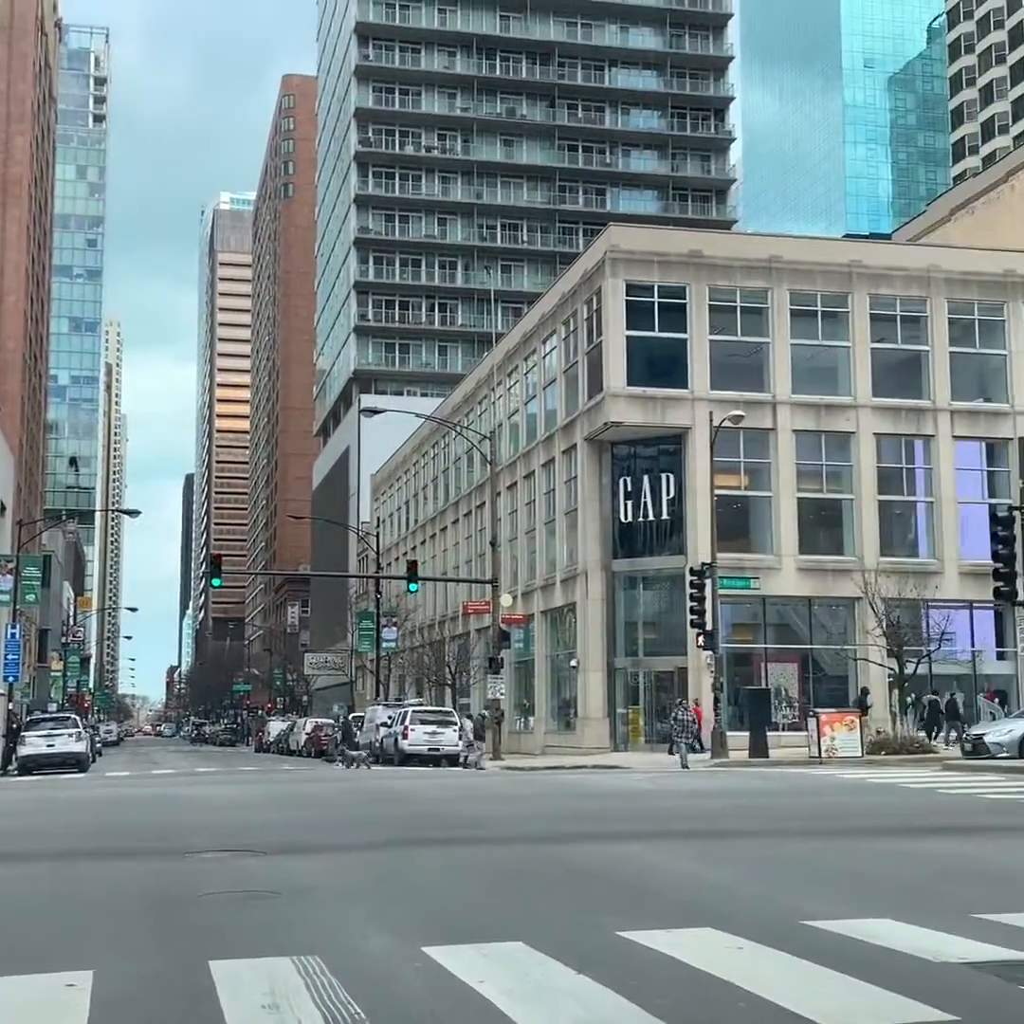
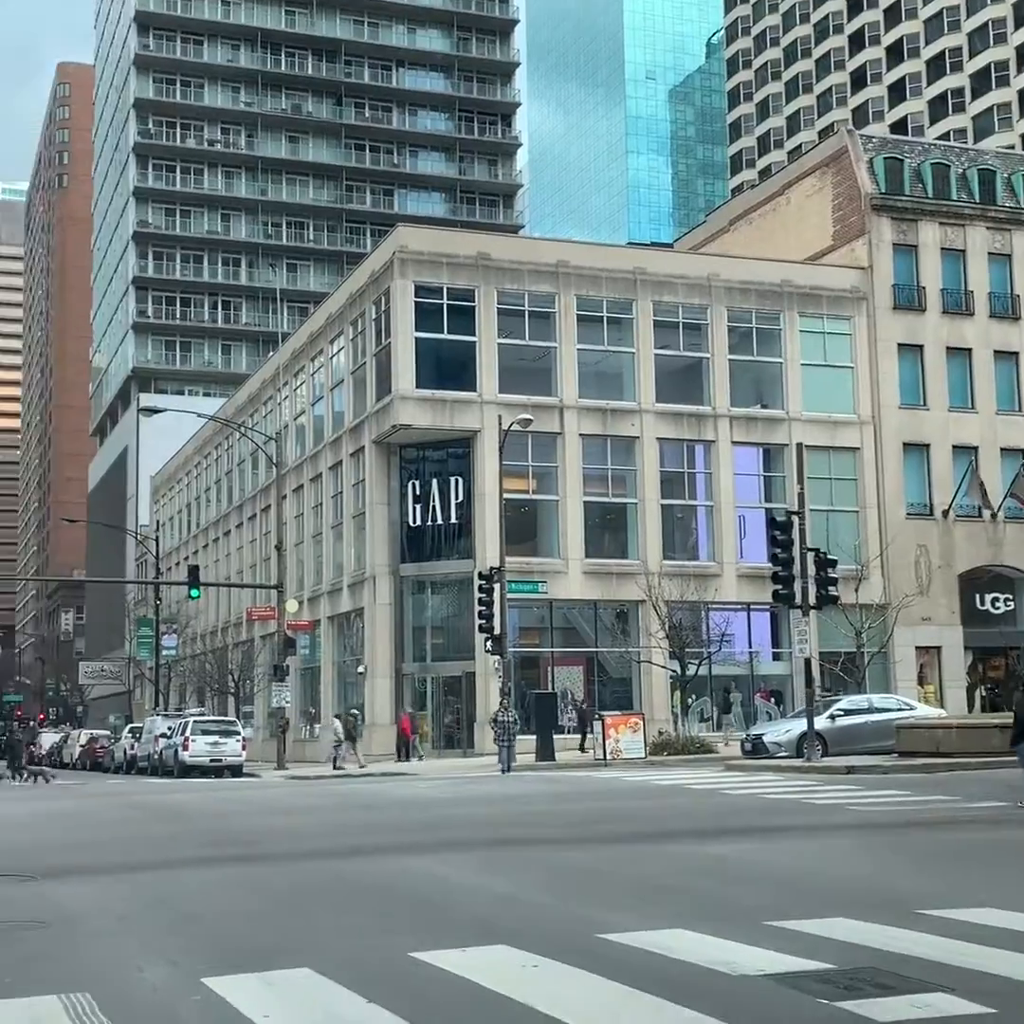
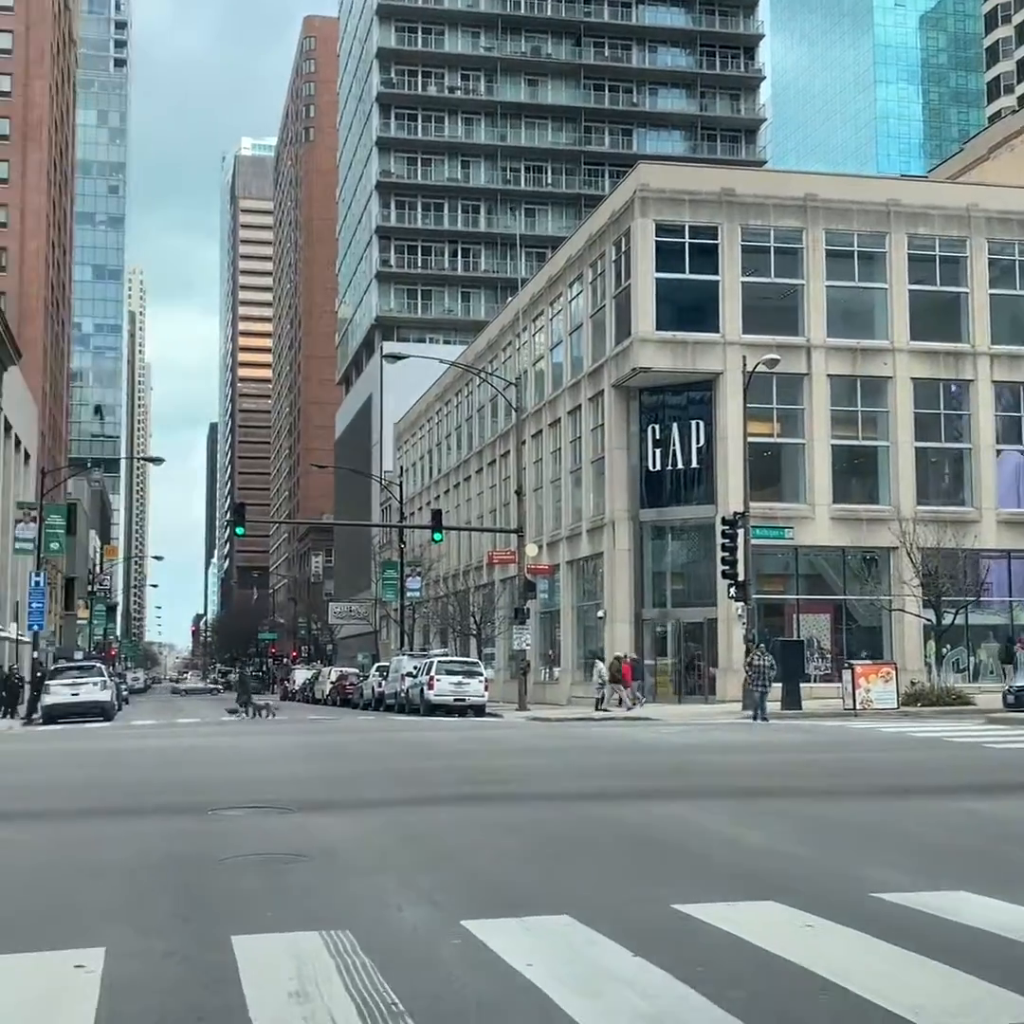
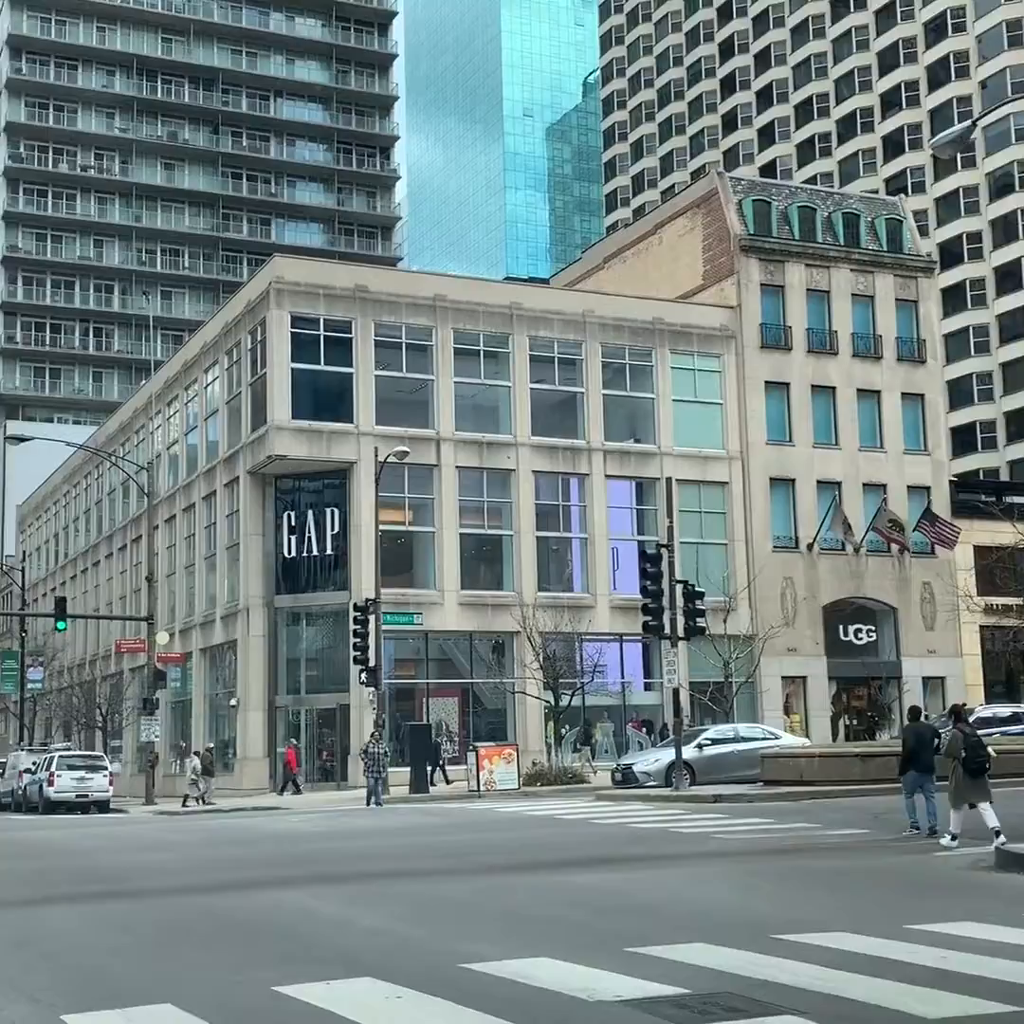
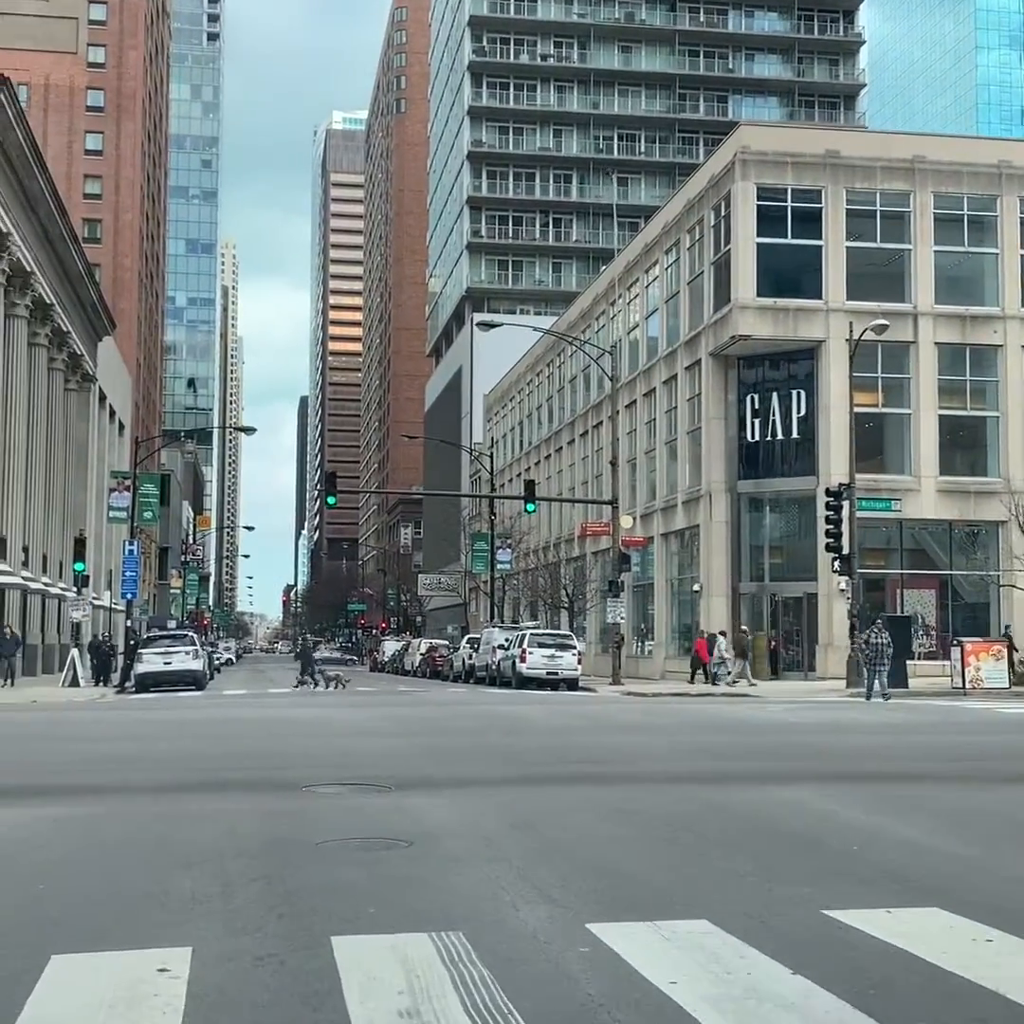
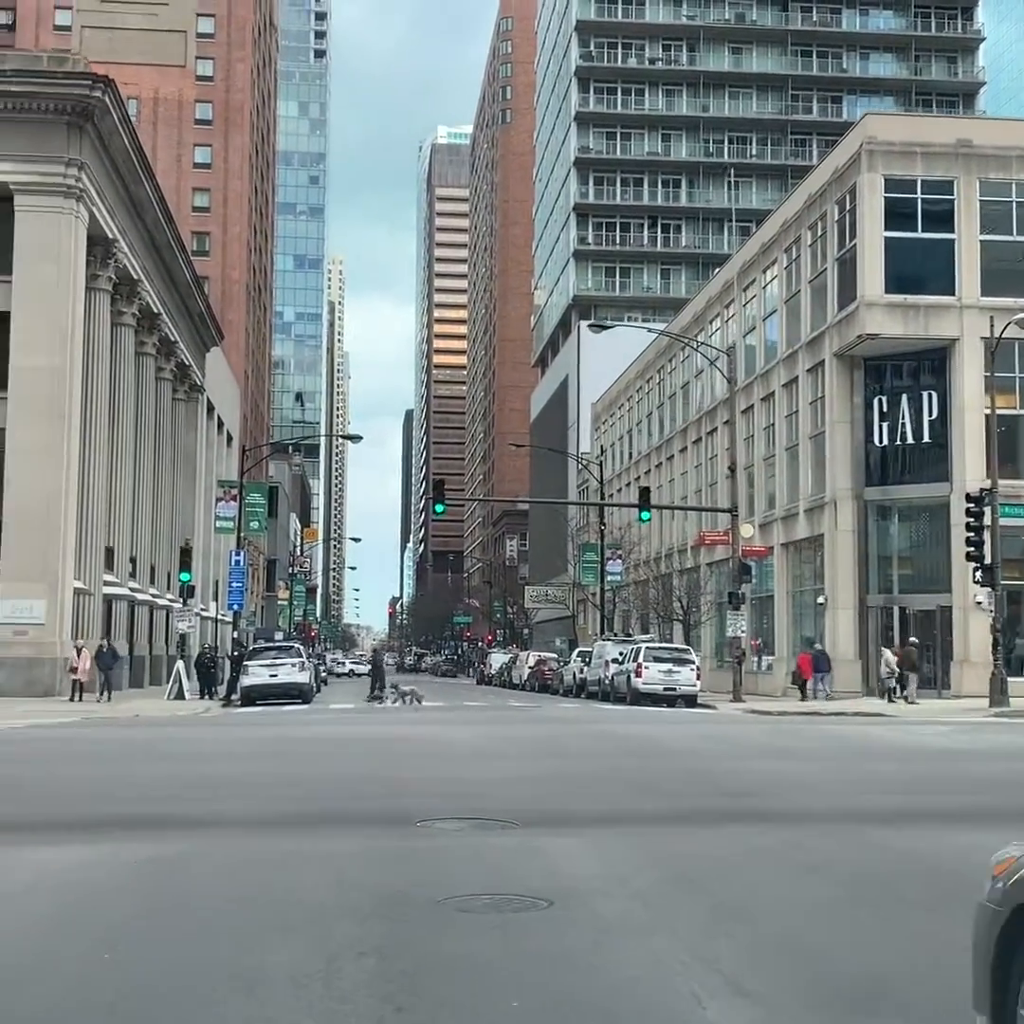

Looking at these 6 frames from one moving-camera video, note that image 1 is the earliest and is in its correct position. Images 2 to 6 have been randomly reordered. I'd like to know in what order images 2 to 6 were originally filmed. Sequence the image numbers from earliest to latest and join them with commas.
4, 2, 3, 5, 6
